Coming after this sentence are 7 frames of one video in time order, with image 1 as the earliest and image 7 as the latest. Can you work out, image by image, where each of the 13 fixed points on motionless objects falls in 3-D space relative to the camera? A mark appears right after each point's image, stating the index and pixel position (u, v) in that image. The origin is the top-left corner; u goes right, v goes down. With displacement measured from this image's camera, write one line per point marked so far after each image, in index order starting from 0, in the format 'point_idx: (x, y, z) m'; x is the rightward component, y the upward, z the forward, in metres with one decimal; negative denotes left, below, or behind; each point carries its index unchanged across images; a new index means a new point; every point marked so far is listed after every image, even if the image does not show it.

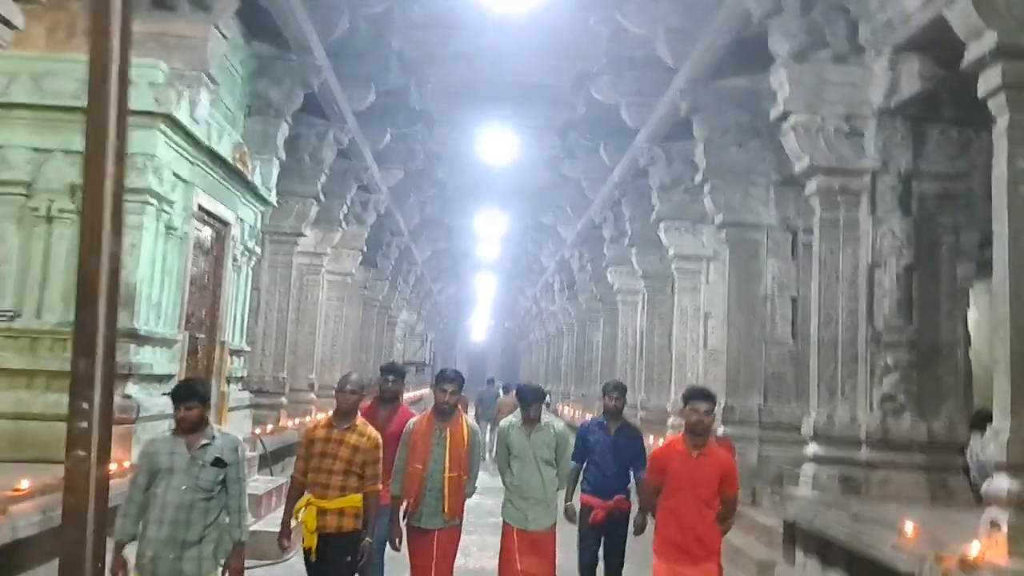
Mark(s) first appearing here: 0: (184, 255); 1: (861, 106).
0: (-2.8, +0.3, +7.0) m
1: (+2.8, +1.5, +6.5) m
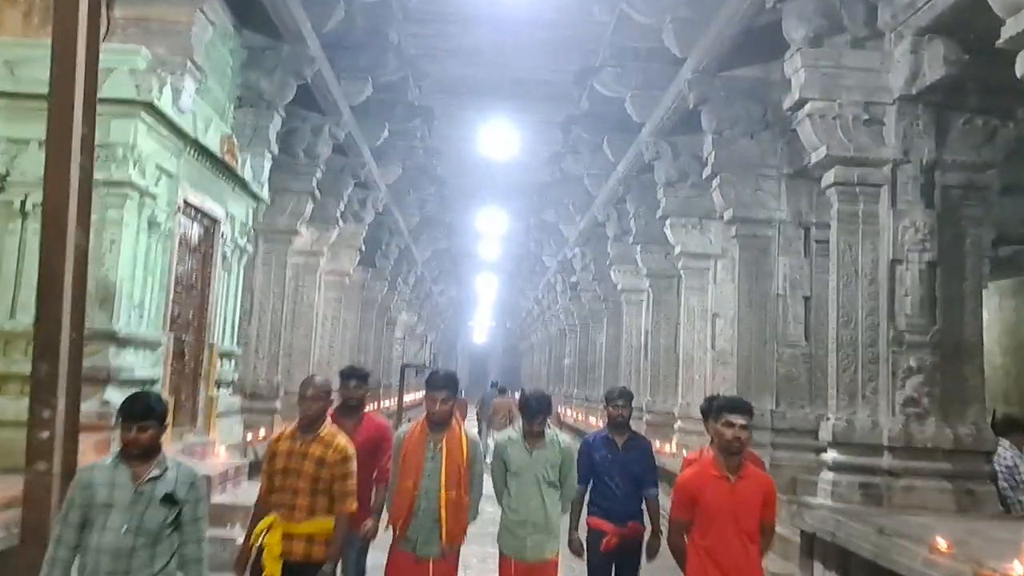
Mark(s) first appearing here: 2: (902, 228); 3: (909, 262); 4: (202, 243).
0: (-2.8, +0.3, +6.7) m
1: (+2.8, +1.5, +6.2) m
2: (+2.9, +0.5, +6.1) m
3: (+3.0, +0.2, +6.0) m
4: (-2.9, +0.4, +7.5) m
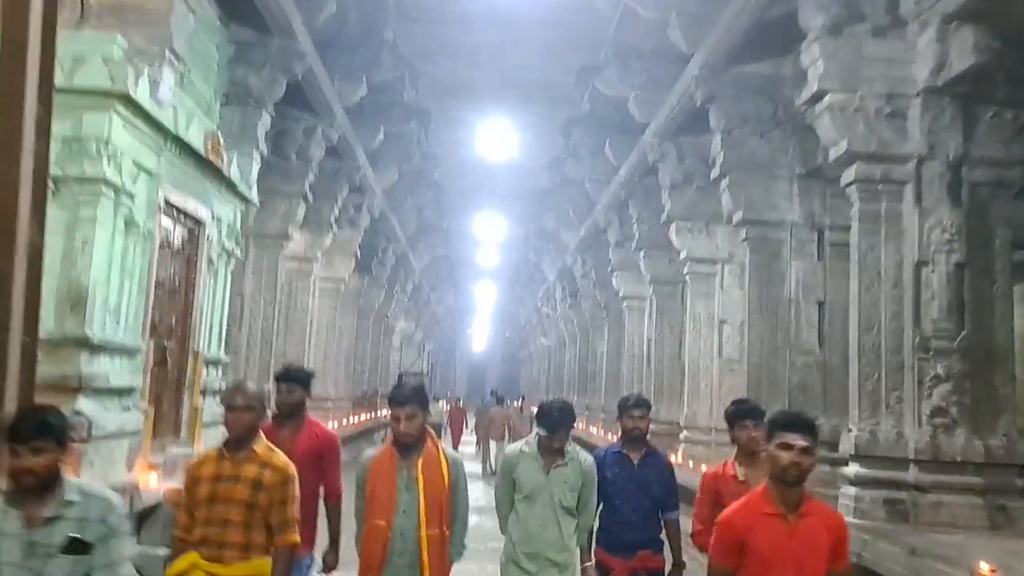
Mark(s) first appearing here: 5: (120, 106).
0: (-2.8, +0.3, +6.3) m
1: (+2.8, +1.5, +5.8) m
2: (+2.9, +0.4, +5.7) m
3: (+3.0, +0.2, +5.7) m
4: (-2.9, +0.4, +7.2) m
5: (-2.7, +1.2, +5.5) m
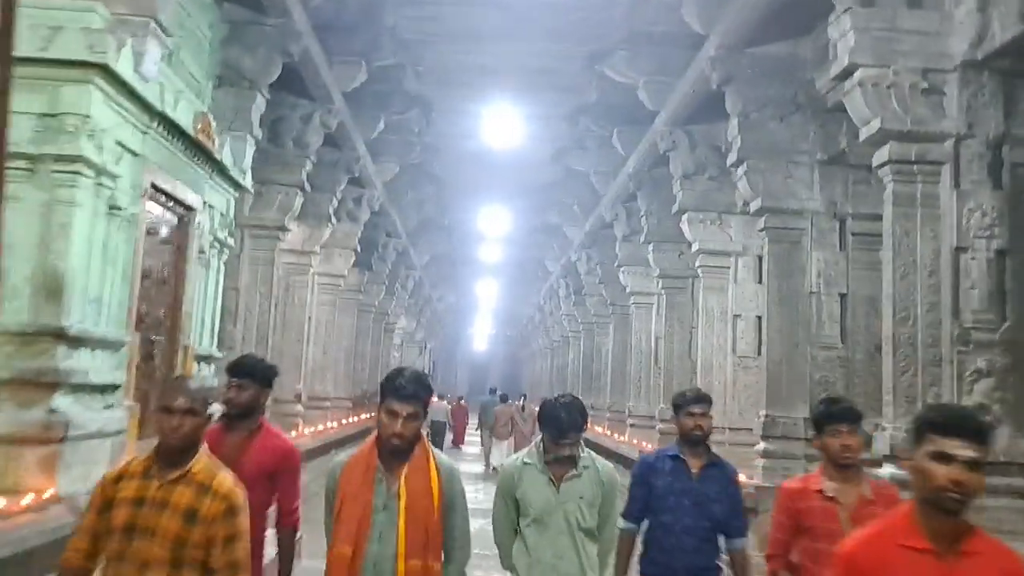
0: (-2.8, +0.3, +5.9) m
1: (+2.9, +1.5, +5.4) m
2: (+3.0, +0.5, +5.3) m
3: (+3.0, +0.2, +5.3) m
4: (-2.8, +0.4, +6.8) m
5: (-2.6, +1.3, +5.1) m
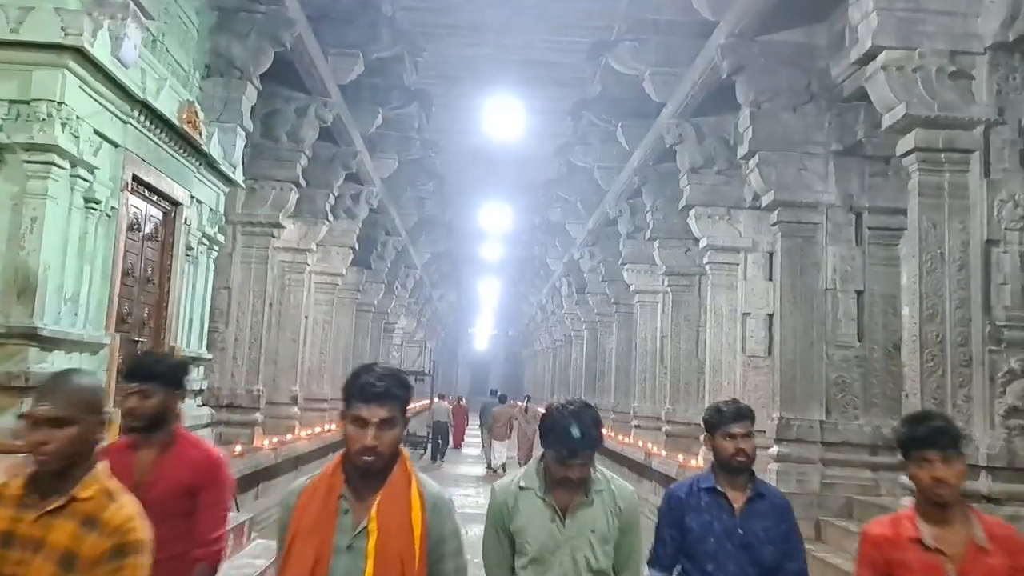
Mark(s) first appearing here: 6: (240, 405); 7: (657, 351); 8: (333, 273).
0: (-2.8, +0.4, +5.6) m
1: (+2.9, +1.6, +5.1) m
2: (+3.0, +0.5, +5.0) m
3: (+3.0, +0.3, +5.0) m
4: (-2.8, +0.5, +6.5) m
5: (-2.6, +1.3, +4.8) m
6: (-3.2, -1.4, +9.5) m
7: (+2.4, -1.0, +13.3) m
8: (-3.1, +0.3, +13.9) m
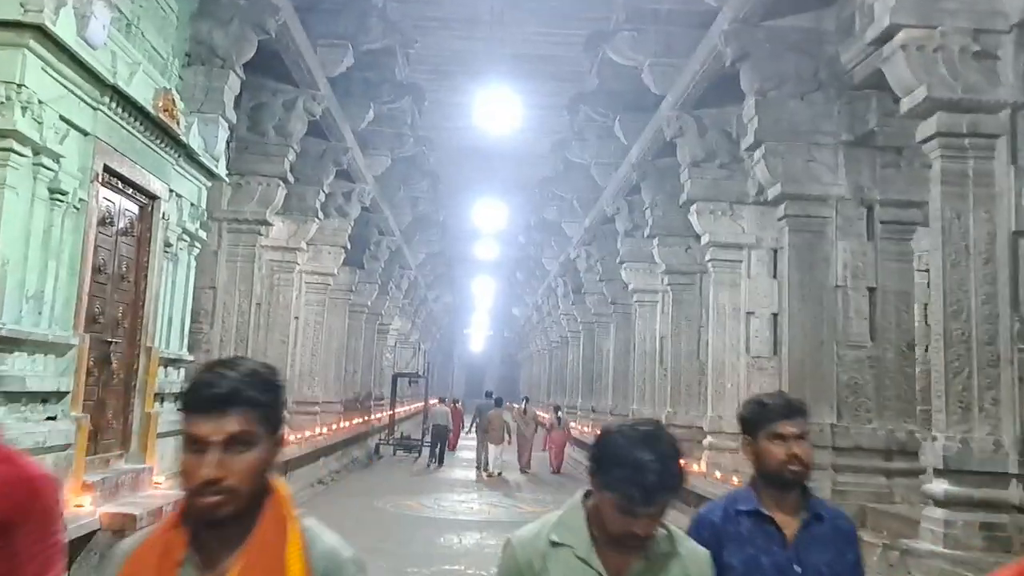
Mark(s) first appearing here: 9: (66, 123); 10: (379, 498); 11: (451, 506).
0: (-2.8, +0.4, +5.3) m
1: (+2.8, +1.6, +4.8) m
2: (+3.0, +0.6, +4.7) m
3: (+3.0, +0.3, +4.6) m
4: (-2.9, +0.5, +6.1) m
5: (-2.6, +1.3, +4.4) m
6: (-3.2, -1.4, +9.1) m
7: (+2.3, -1.0, +13.0) m
8: (-3.1, +0.3, +13.5) m
9: (-2.7, +1.0, +5.0) m
10: (-1.9, -2.9, +11.3) m
11: (-0.8, -3.0, +11.0) m
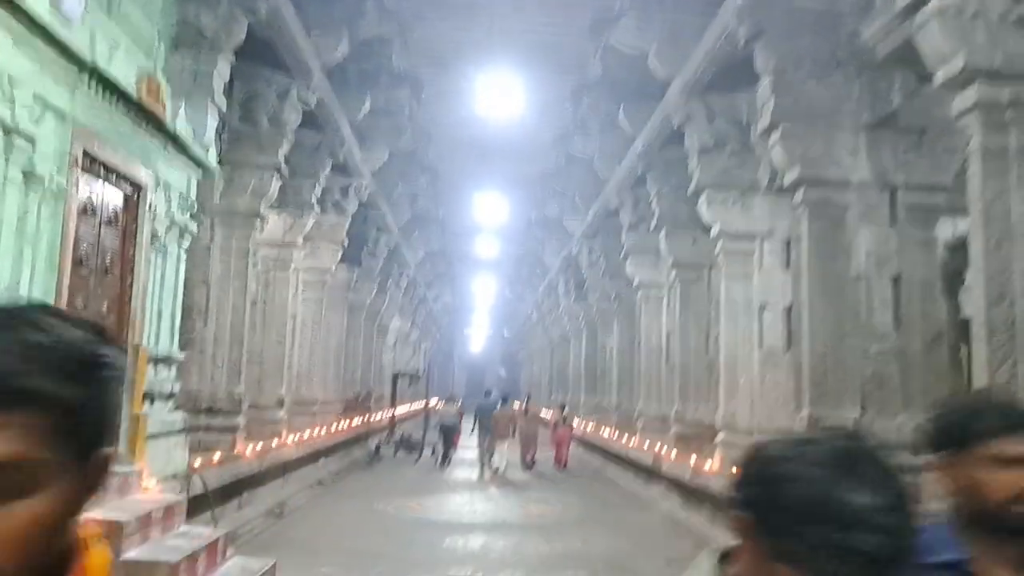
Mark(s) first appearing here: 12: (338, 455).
0: (-2.7, +0.4, +4.9) m
1: (+2.9, +1.7, +4.5) m
2: (+3.0, +0.7, +4.4) m
3: (+3.1, +0.4, +4.3) m
4: (-2.8, +0.5, +5.8) m
5: (-2.6, +1.4, +4.1) m
6: (-3.2, -1.3, +8.8) m
7: (+2.4, -0.9, +12.7) m
8: (-3.1, +0.3, +13.2) m
9: (-2.7, +1.0, +4.6) m
10: (-1.8, -2.9, +11.0) m
11: (-0.8, -2.9, +10.7) m
12: (-3.0, -2.9, +13.8) m
